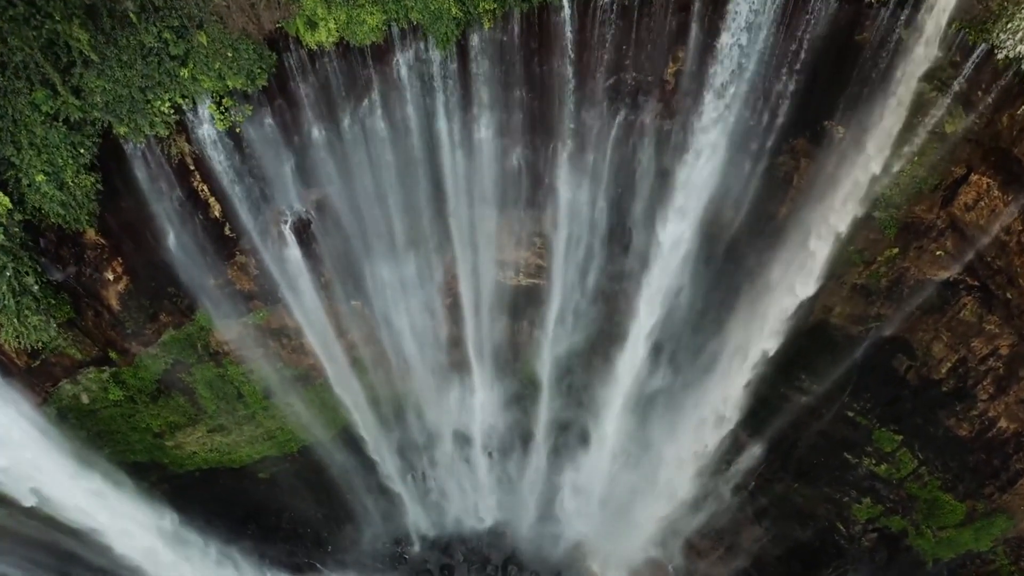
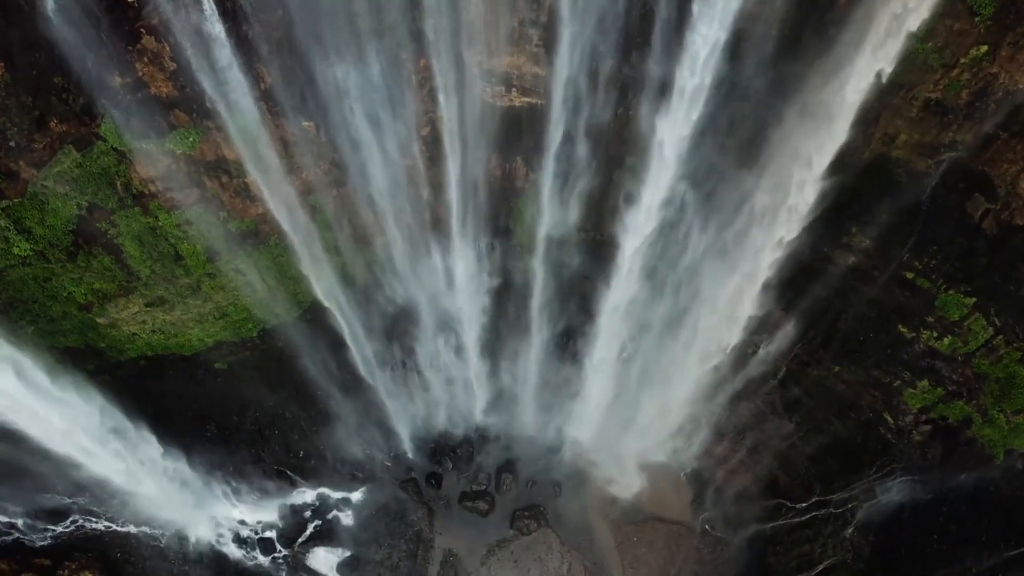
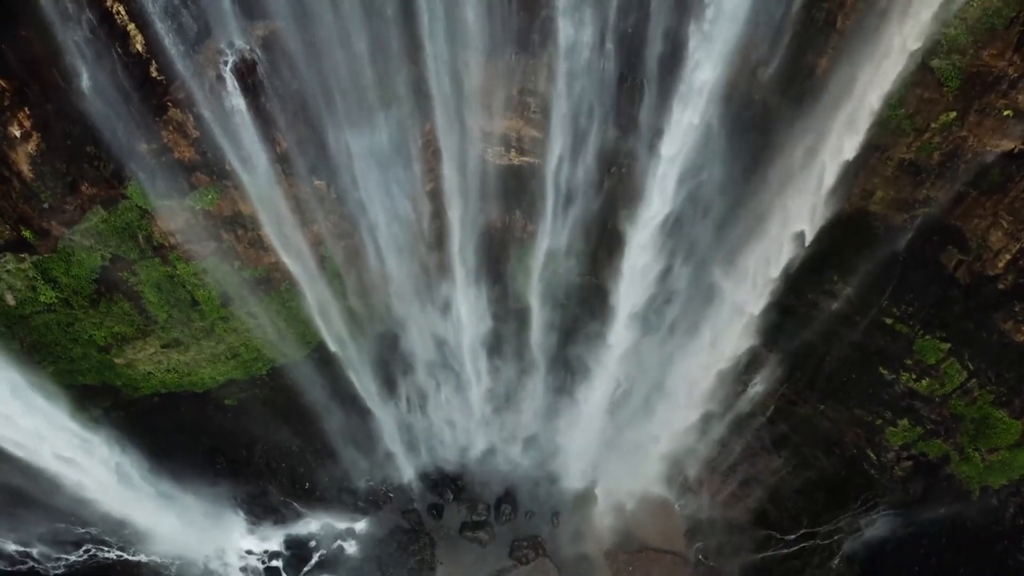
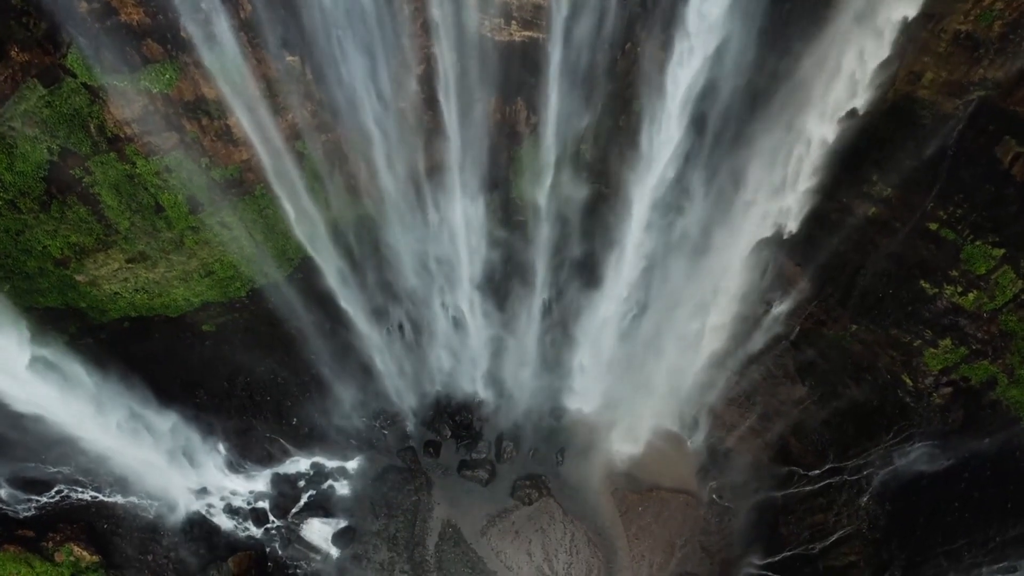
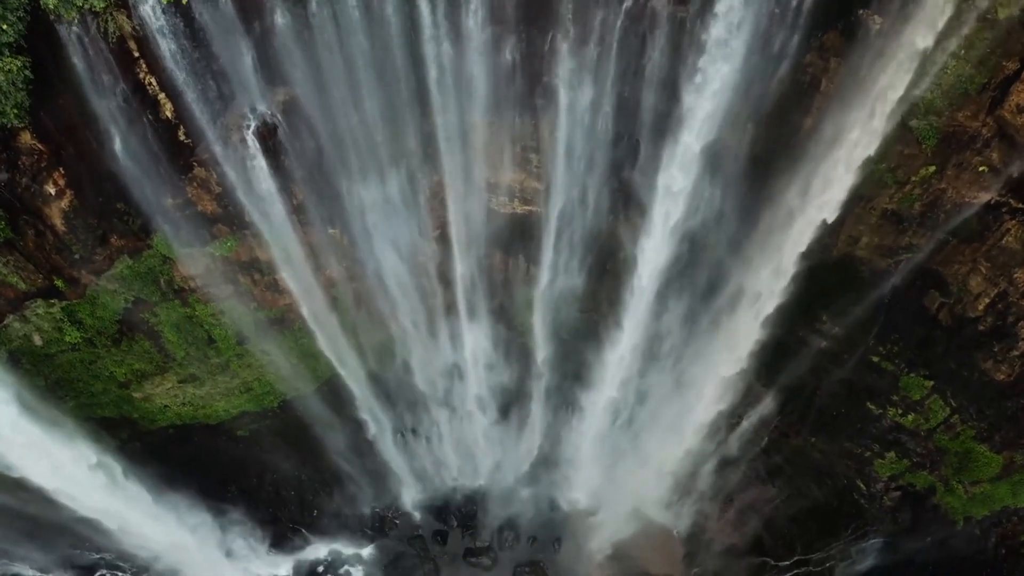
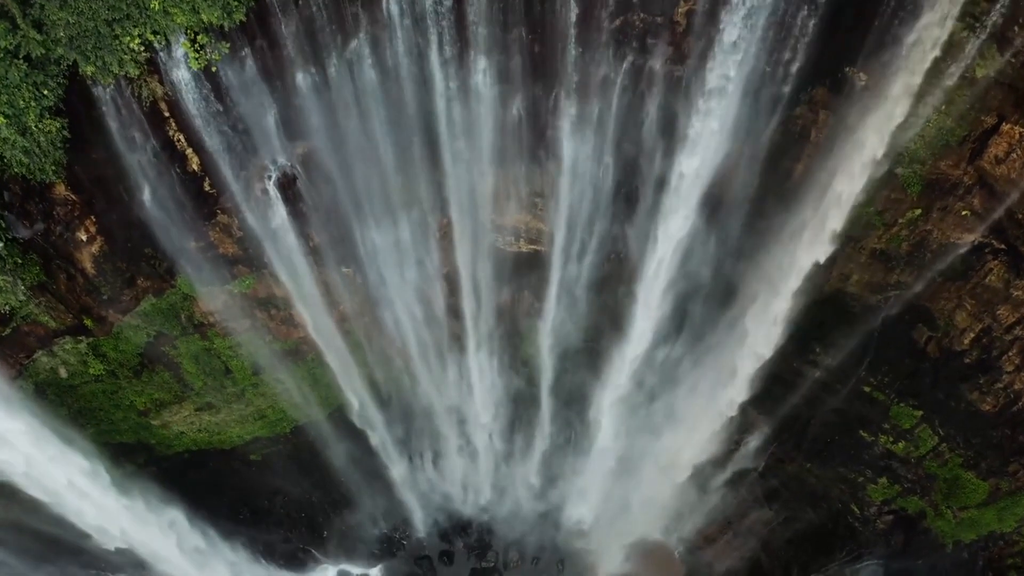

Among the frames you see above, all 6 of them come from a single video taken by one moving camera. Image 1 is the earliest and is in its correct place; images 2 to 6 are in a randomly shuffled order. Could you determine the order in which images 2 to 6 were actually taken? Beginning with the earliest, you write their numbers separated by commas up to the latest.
6, 5, 3, 2, 4
